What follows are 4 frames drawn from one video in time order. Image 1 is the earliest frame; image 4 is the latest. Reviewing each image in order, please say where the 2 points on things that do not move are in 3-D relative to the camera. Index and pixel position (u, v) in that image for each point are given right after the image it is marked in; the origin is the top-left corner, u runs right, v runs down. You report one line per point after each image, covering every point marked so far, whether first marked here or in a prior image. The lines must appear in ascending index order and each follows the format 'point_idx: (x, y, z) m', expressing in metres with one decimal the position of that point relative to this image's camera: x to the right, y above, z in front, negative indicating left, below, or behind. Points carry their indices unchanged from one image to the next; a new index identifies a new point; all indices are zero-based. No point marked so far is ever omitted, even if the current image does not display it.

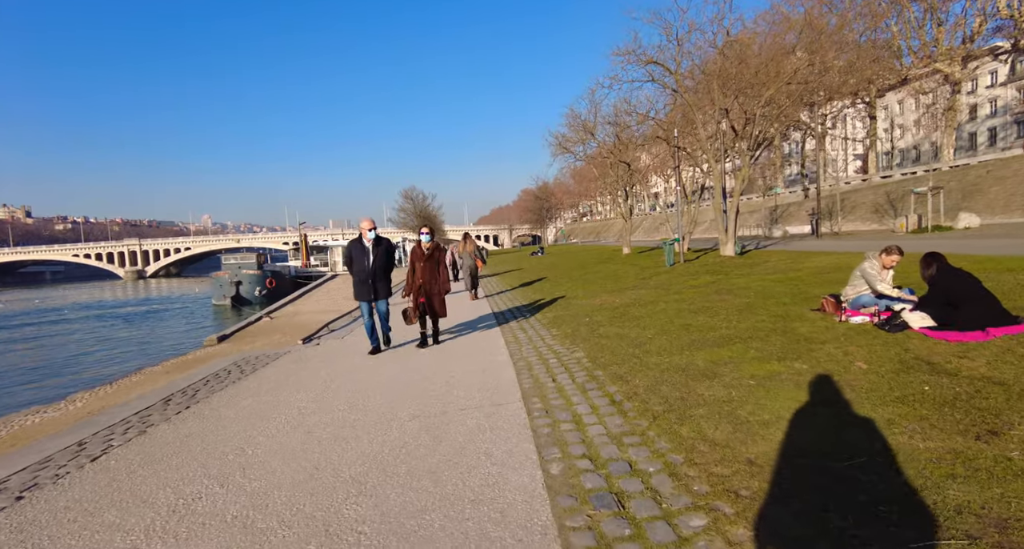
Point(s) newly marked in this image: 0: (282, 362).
0: (-3.6, -1.4, +8.0) m
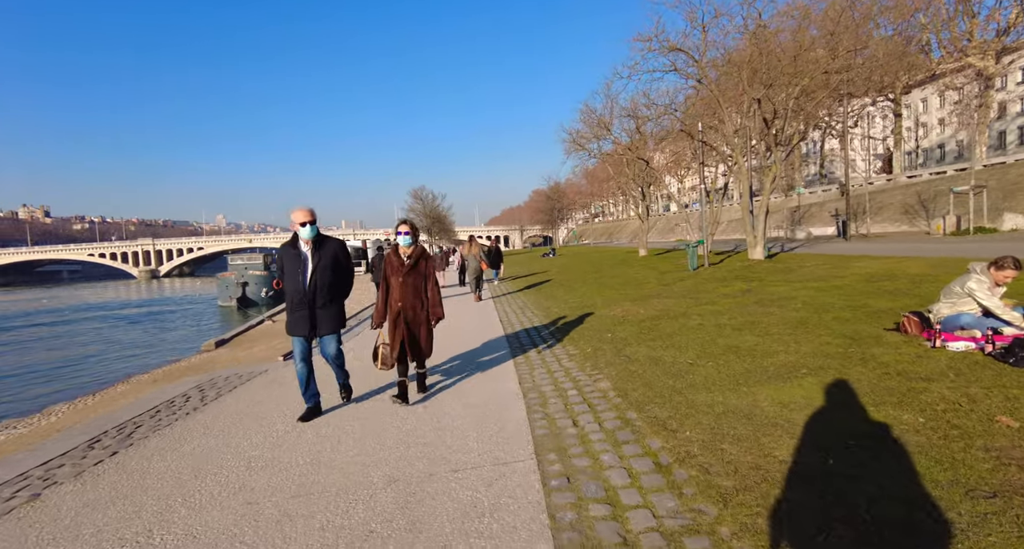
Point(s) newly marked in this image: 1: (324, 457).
0: (-3.5, -1.5, +6.8) m
1: (-1.5, -1.5, +4.1) m
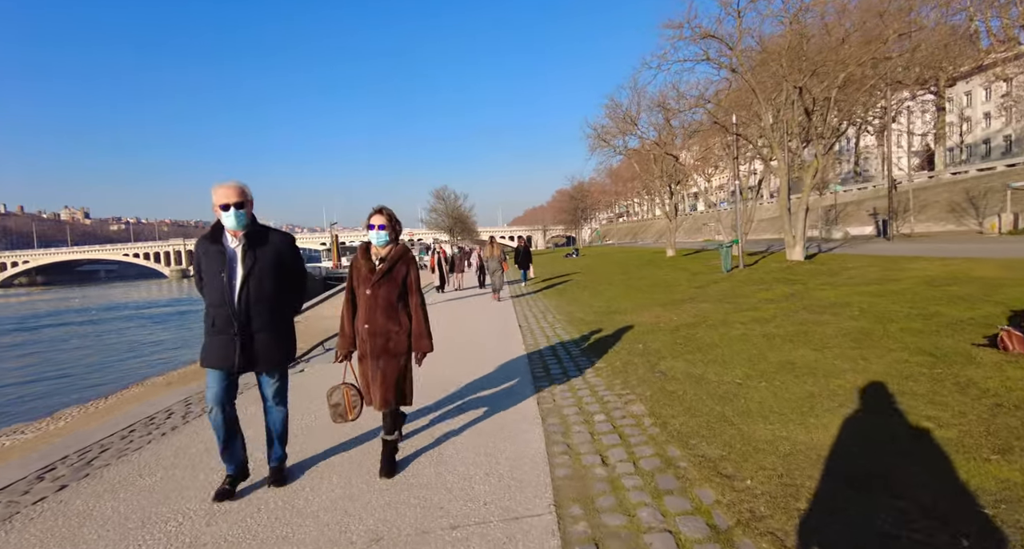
0: (-3.3, -1.5, +6.2) m
1: (-1.4, -1.5, +3.4) m
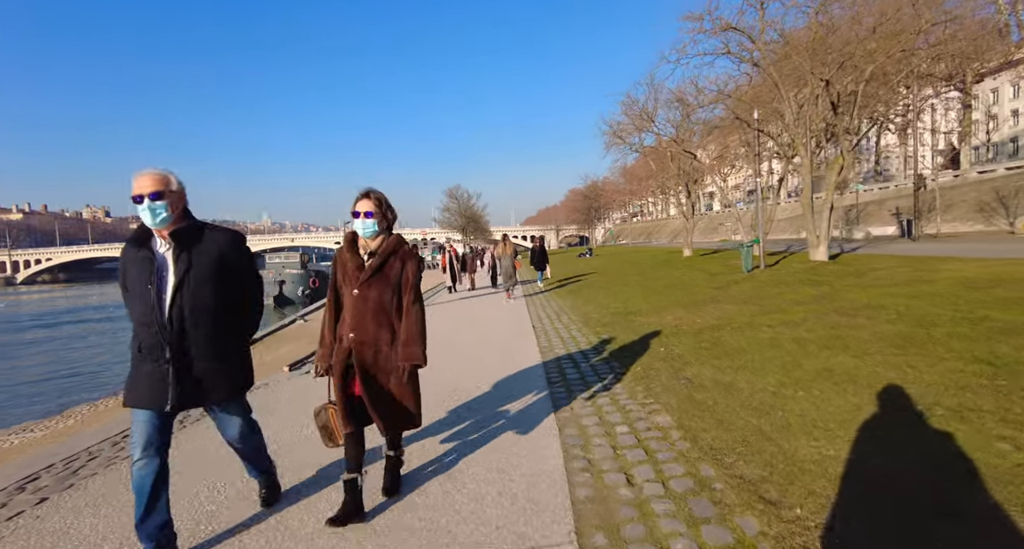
0: (-3.1, -1.5, +5.9) m
1: (-1.3, -1.5, +3.1) m
